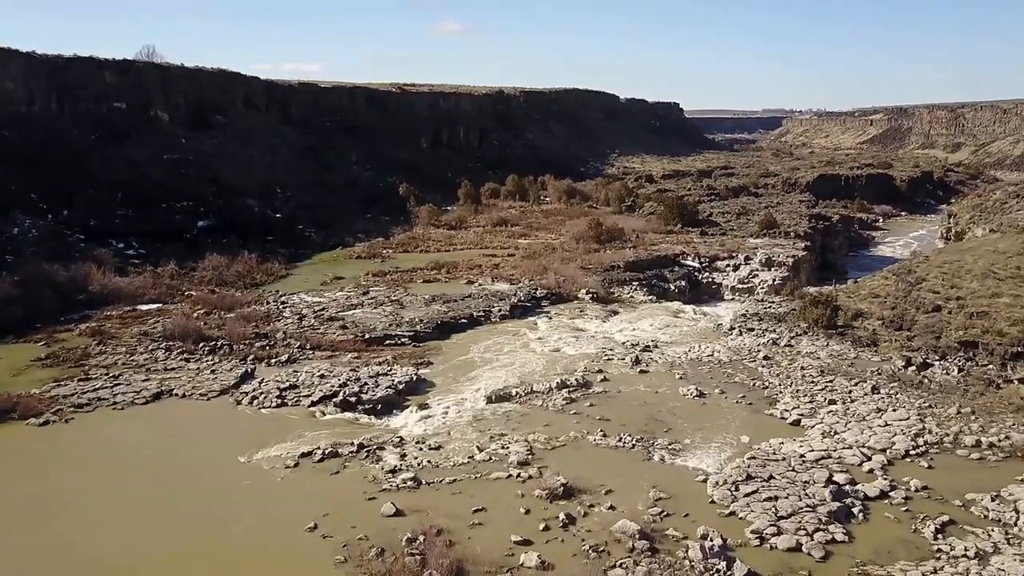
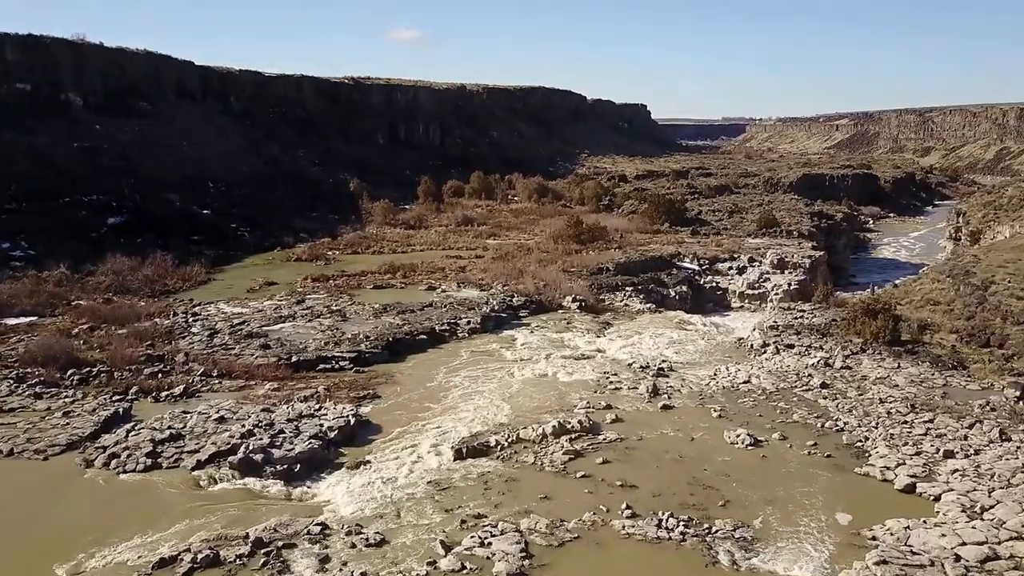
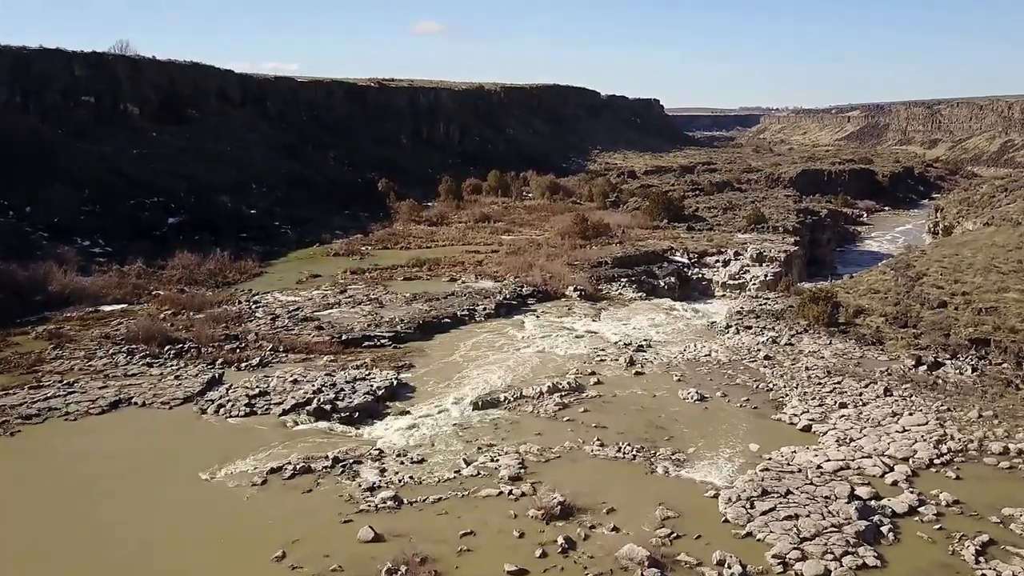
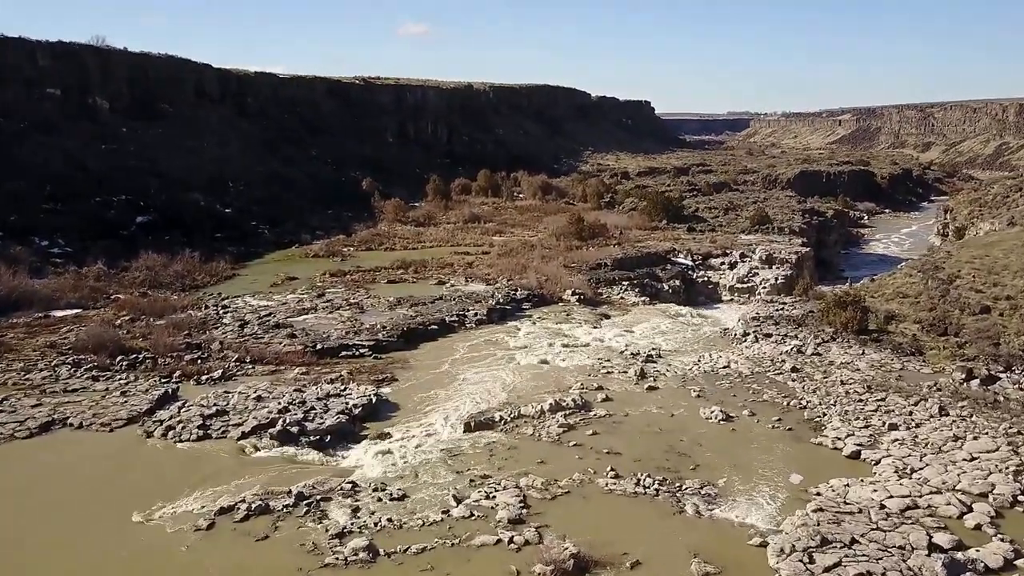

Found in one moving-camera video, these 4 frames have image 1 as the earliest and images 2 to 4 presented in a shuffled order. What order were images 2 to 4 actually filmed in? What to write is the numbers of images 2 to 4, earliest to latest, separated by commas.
3, 4, 2
